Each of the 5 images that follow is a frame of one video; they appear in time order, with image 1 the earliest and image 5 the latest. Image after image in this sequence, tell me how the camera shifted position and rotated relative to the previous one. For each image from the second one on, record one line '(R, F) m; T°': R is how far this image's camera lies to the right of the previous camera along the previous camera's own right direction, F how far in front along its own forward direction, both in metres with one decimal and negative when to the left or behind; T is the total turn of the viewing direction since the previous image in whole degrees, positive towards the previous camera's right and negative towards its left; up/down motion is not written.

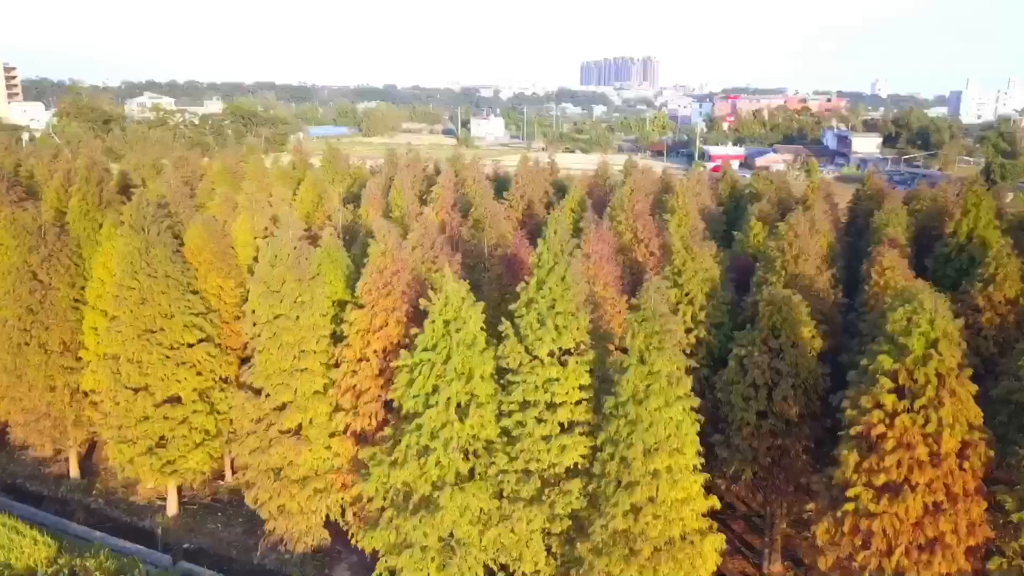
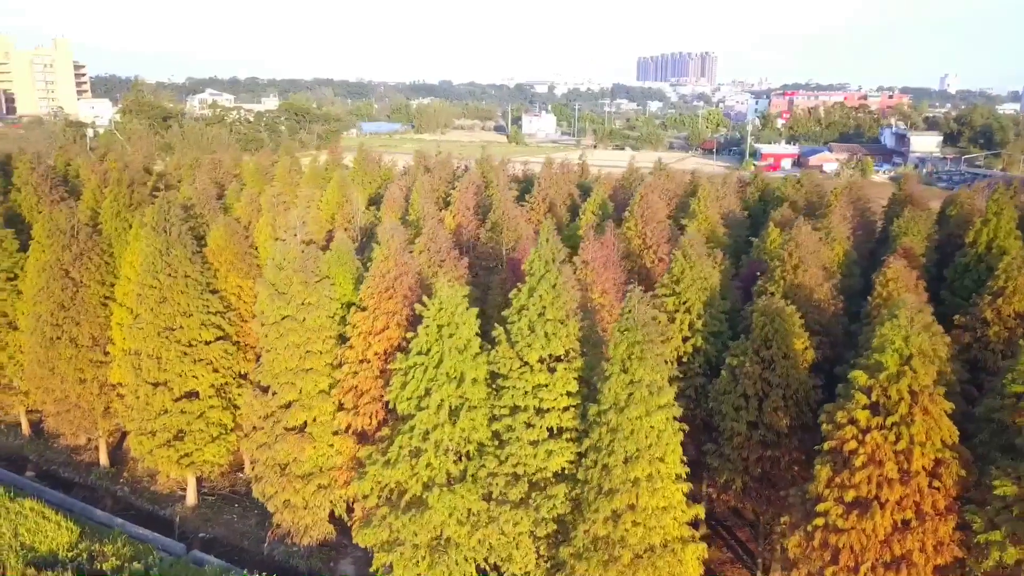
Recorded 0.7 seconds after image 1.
(+1.1, -0.2) m; -4°
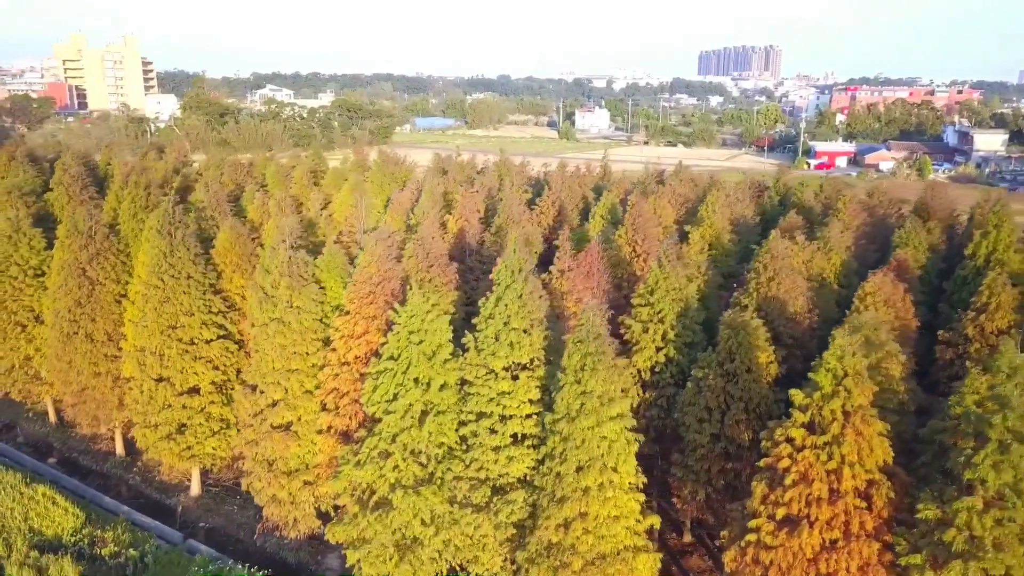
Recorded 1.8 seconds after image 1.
(+1.6, -0.3) m; -4°
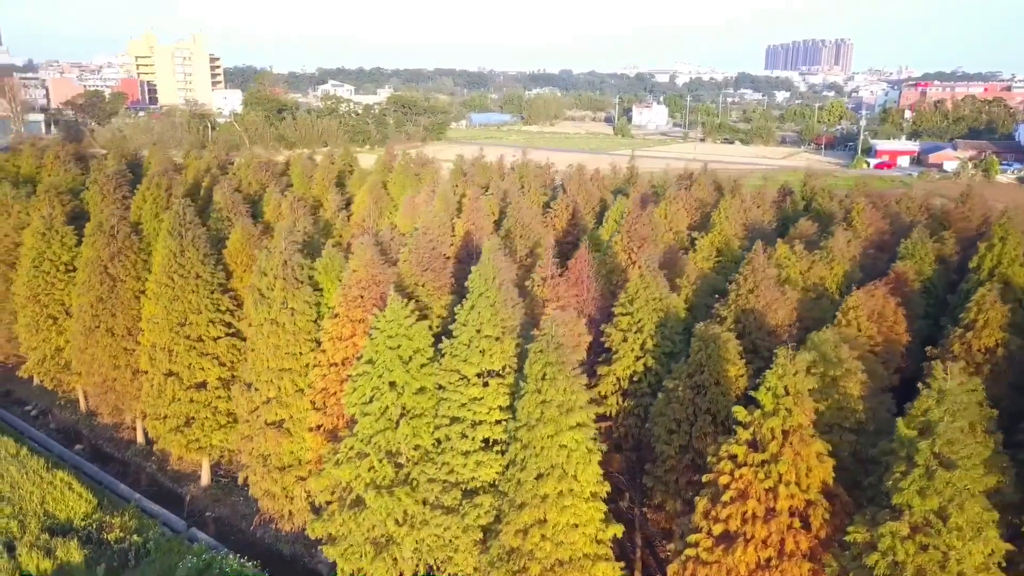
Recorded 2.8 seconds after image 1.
(+1.6, -0.2) m; -4°
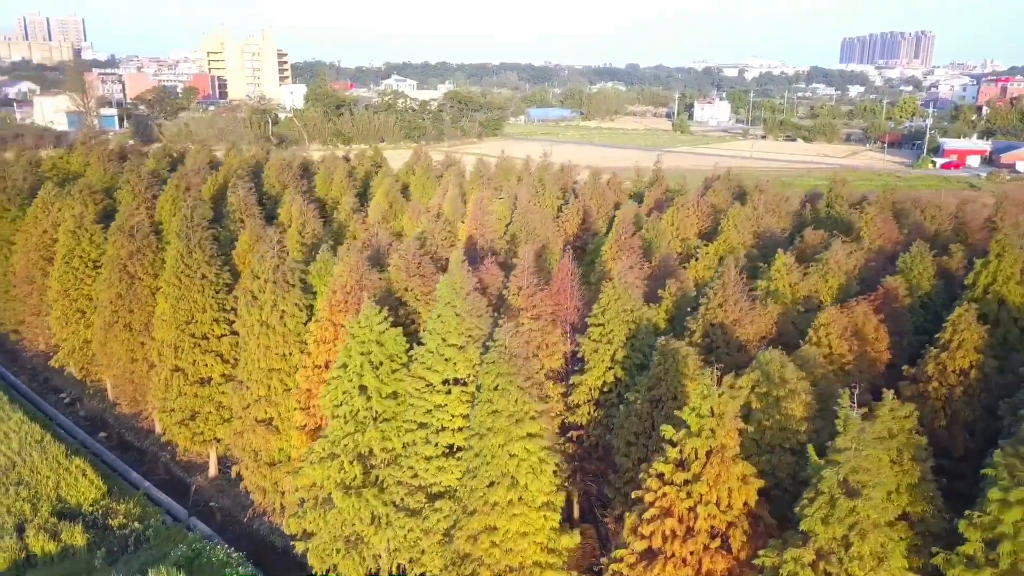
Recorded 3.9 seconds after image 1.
(+1.8, -0.2) m; -4°
